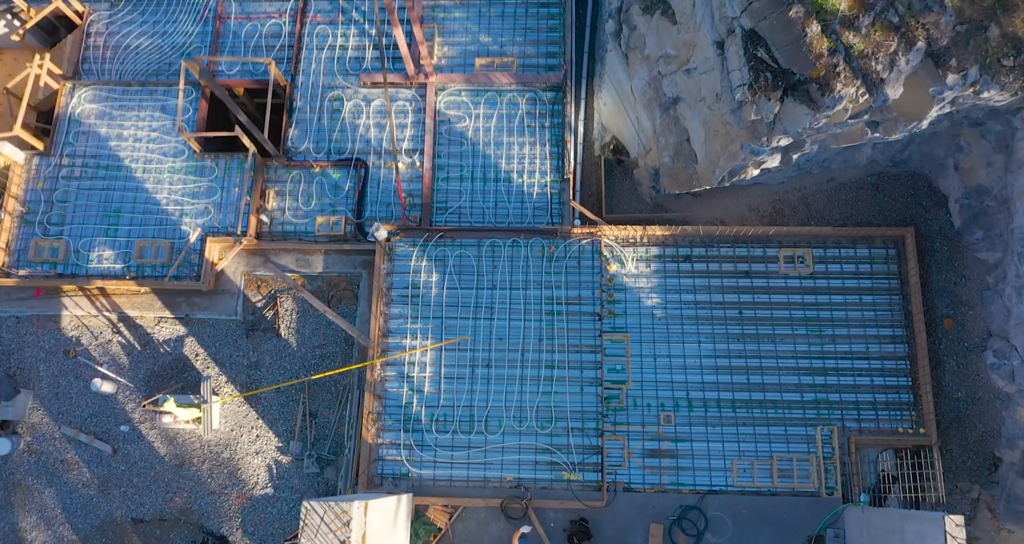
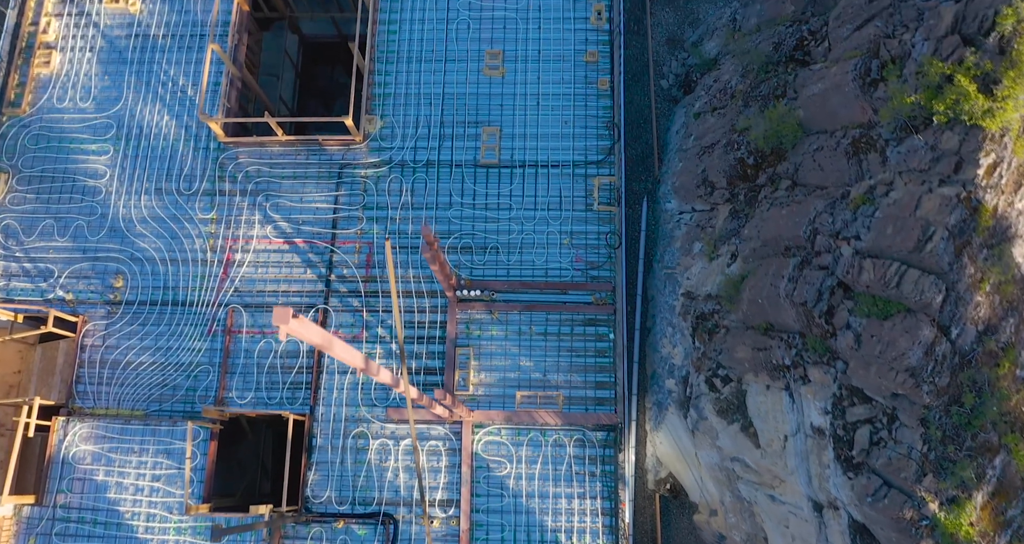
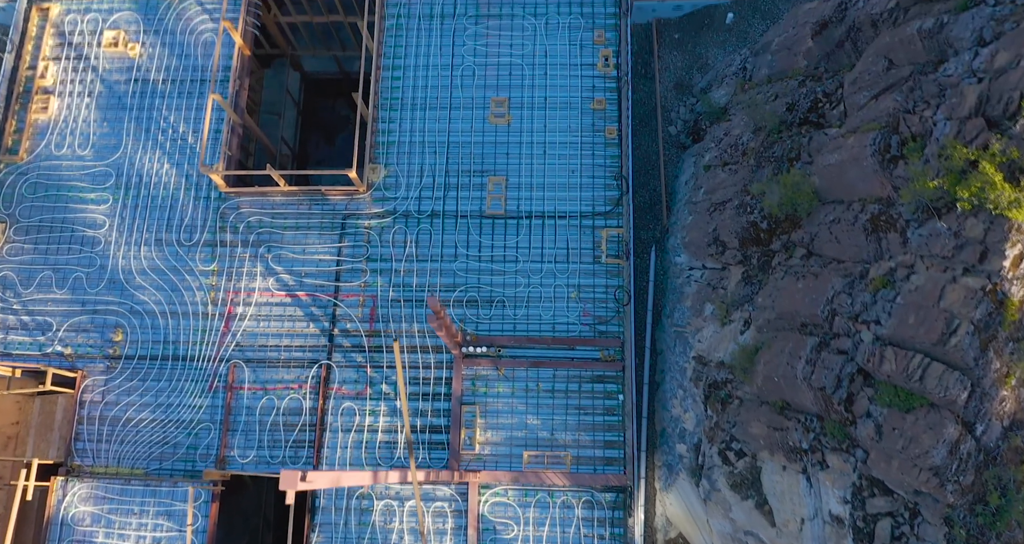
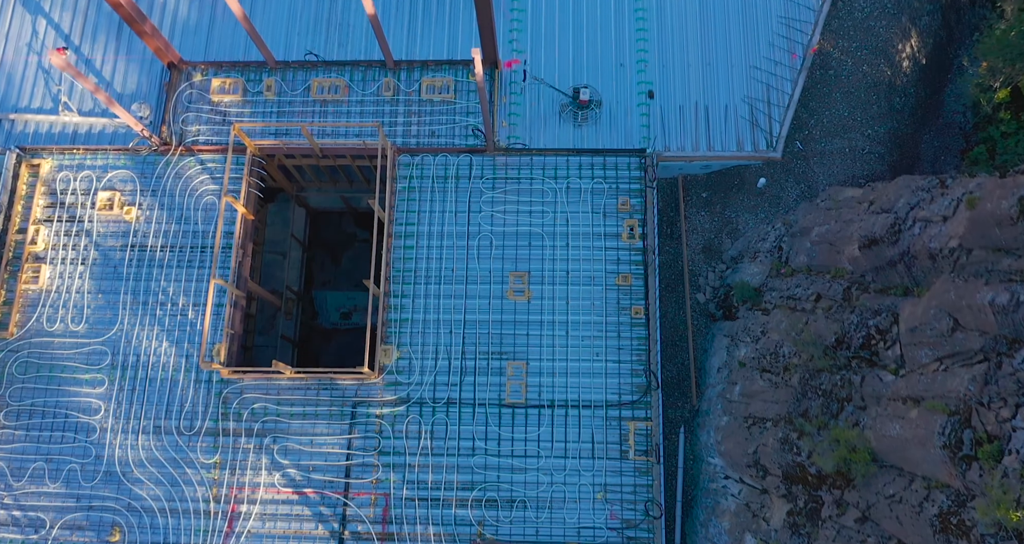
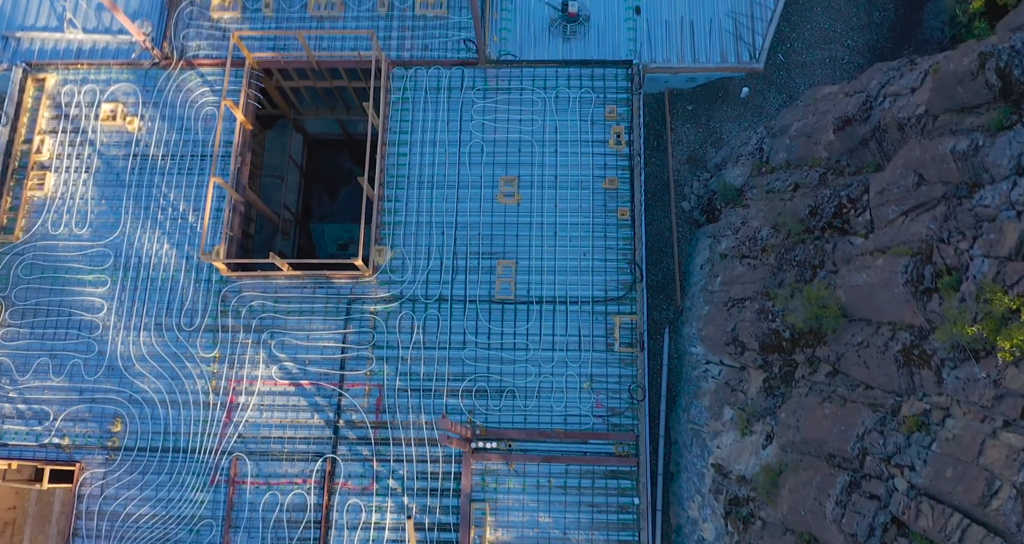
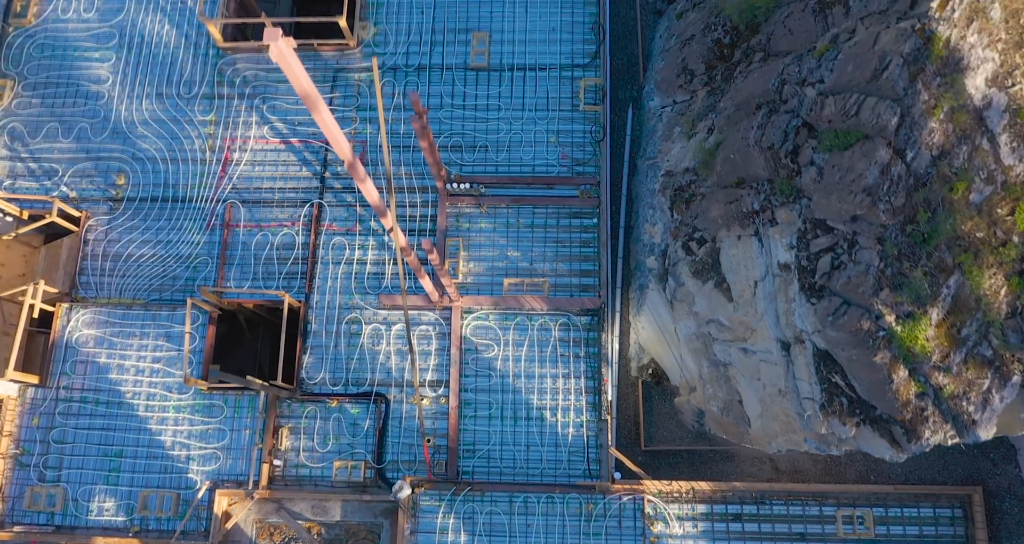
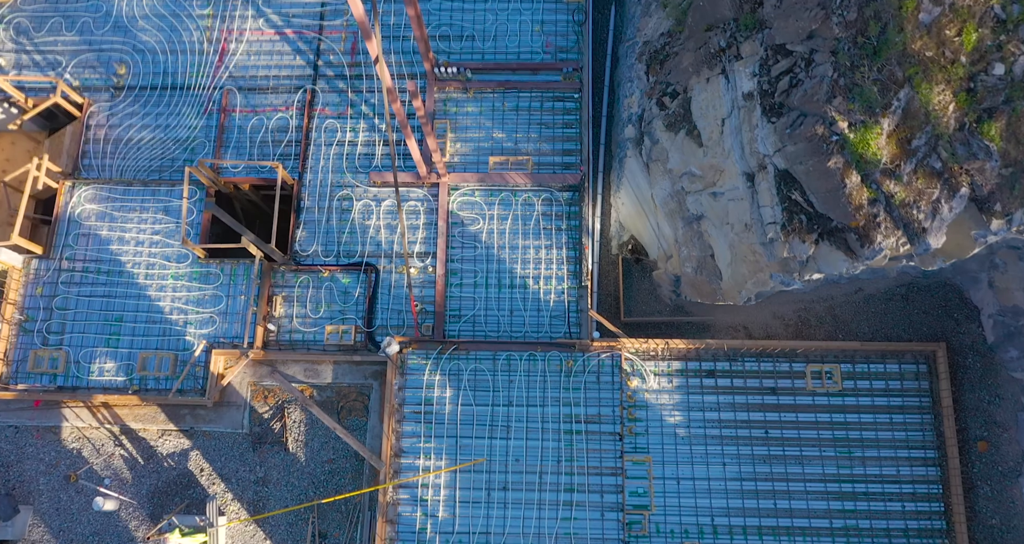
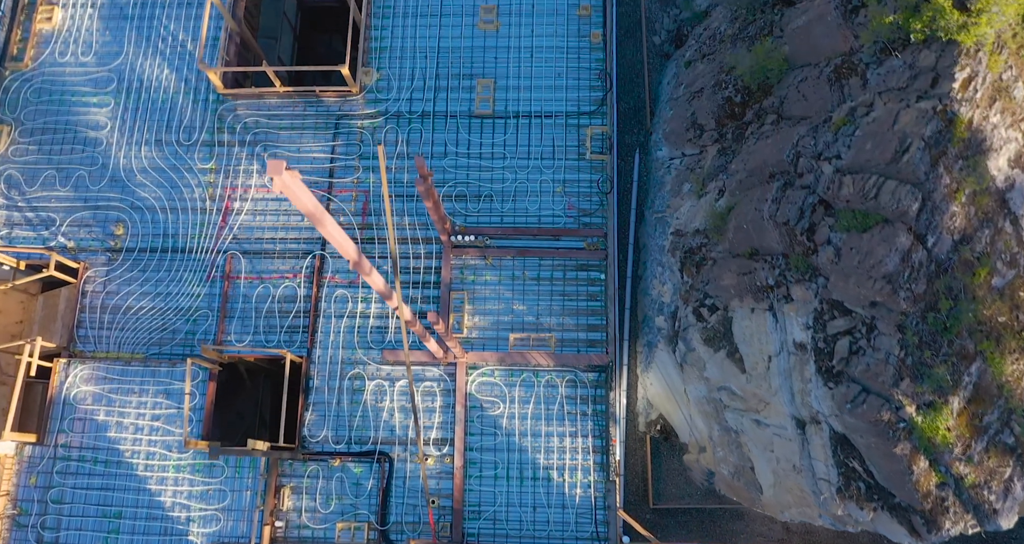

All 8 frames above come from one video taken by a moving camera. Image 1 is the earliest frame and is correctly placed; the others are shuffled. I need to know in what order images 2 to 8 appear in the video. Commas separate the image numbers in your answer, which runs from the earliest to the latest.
7, 6, 8, 2, 3, 5, 4
